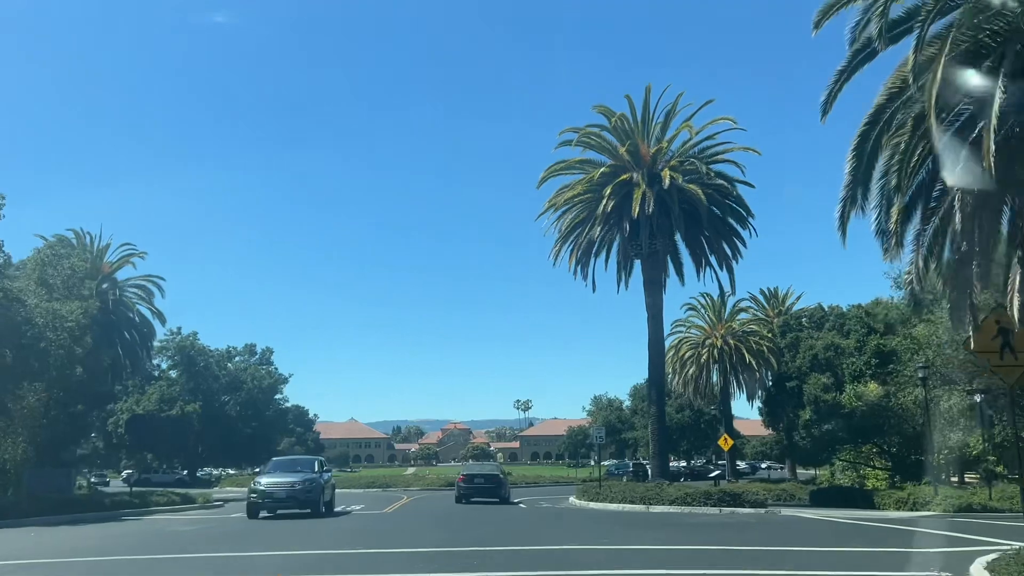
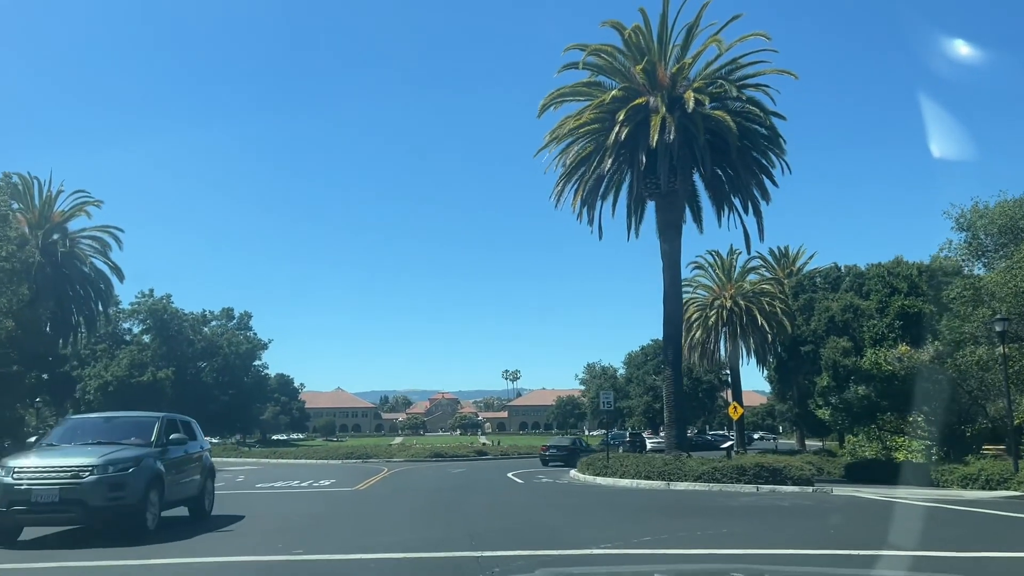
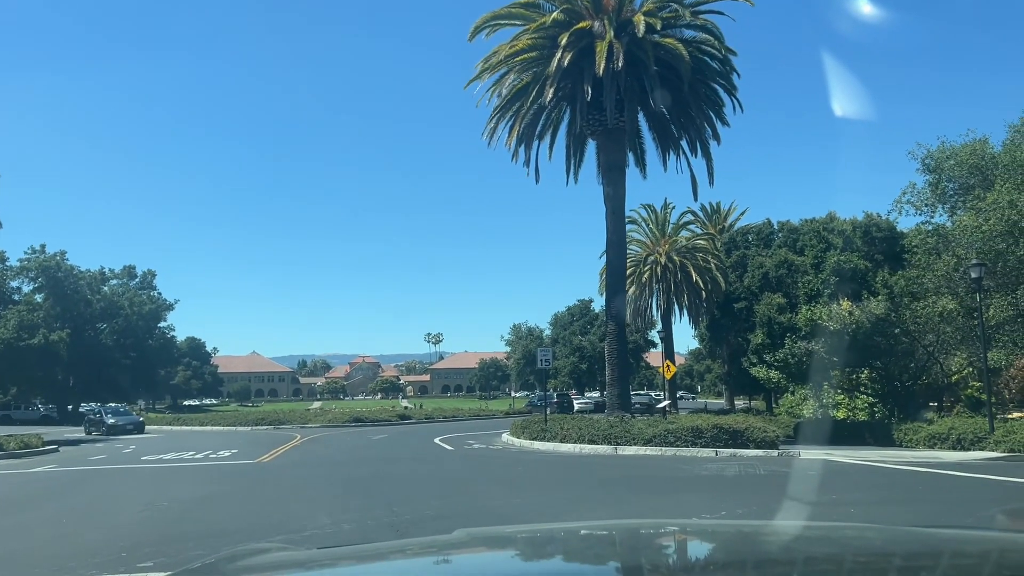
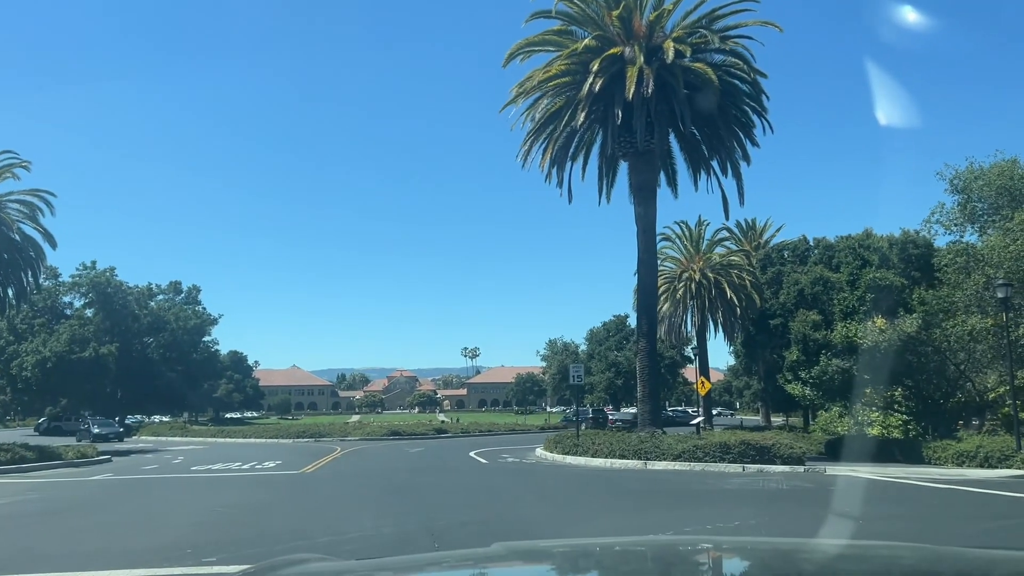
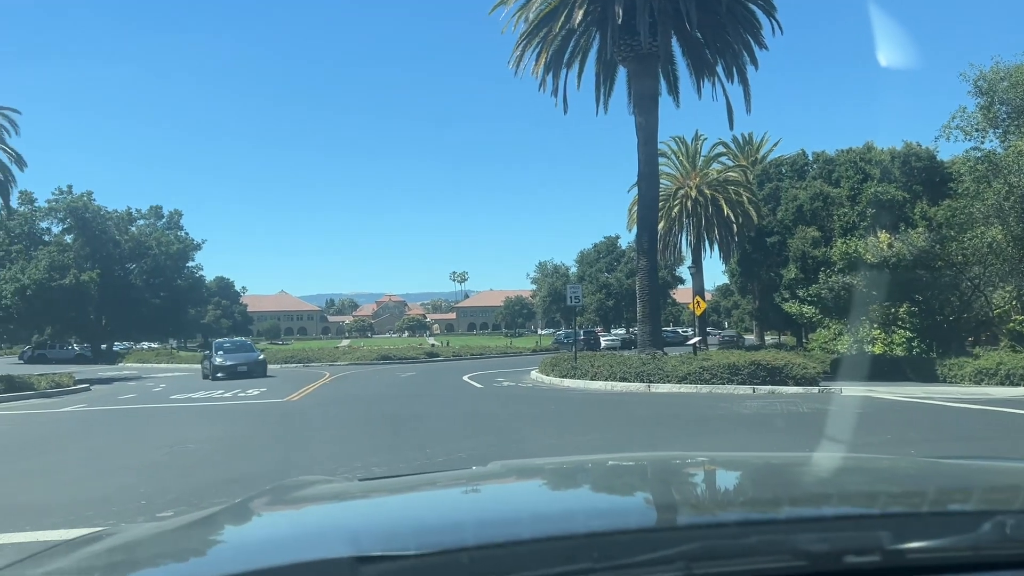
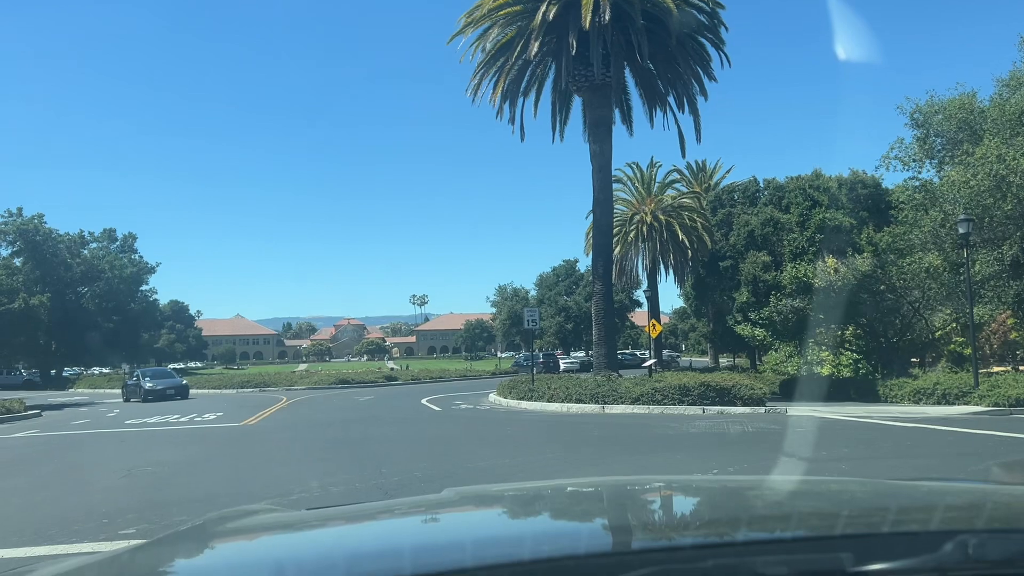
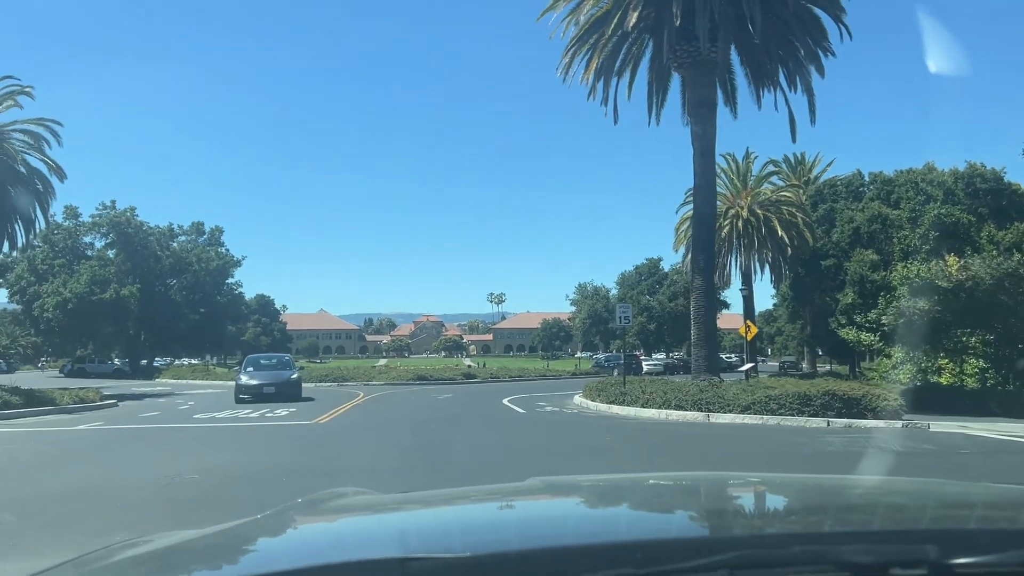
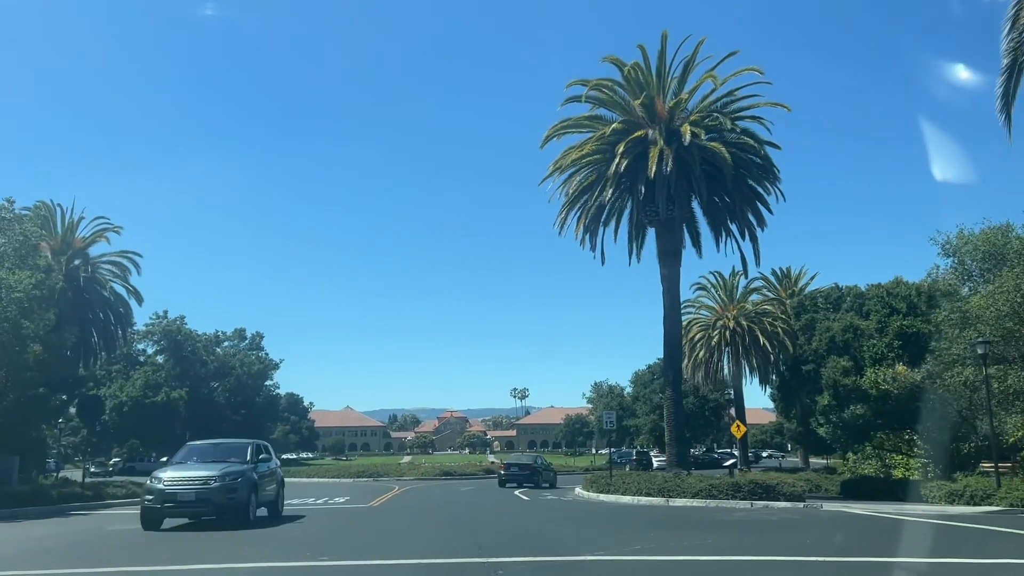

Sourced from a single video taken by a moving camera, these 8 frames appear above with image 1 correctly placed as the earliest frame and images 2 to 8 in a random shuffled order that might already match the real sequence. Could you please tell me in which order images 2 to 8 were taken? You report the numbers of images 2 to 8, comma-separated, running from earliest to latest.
8, 2, 4, 3, 6, 5, 7
